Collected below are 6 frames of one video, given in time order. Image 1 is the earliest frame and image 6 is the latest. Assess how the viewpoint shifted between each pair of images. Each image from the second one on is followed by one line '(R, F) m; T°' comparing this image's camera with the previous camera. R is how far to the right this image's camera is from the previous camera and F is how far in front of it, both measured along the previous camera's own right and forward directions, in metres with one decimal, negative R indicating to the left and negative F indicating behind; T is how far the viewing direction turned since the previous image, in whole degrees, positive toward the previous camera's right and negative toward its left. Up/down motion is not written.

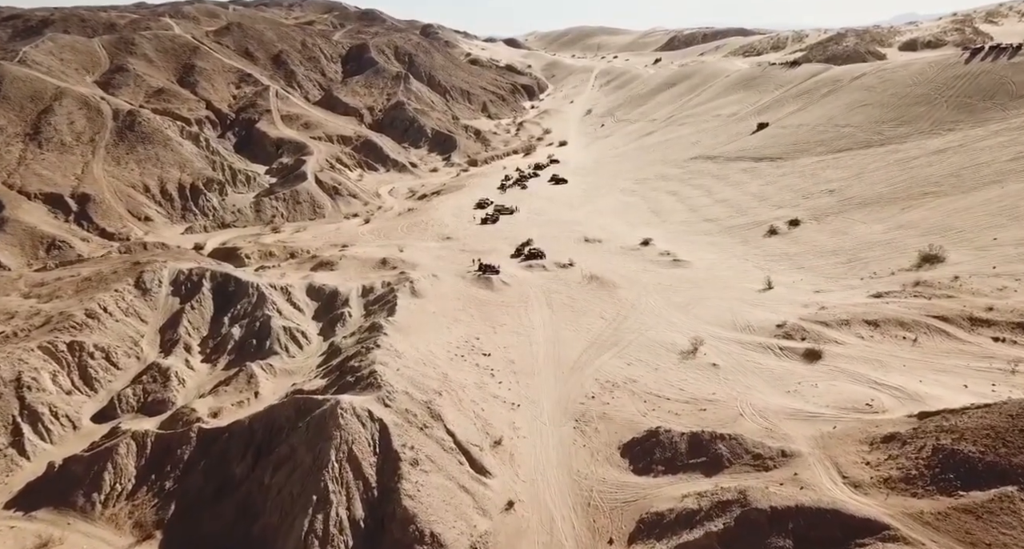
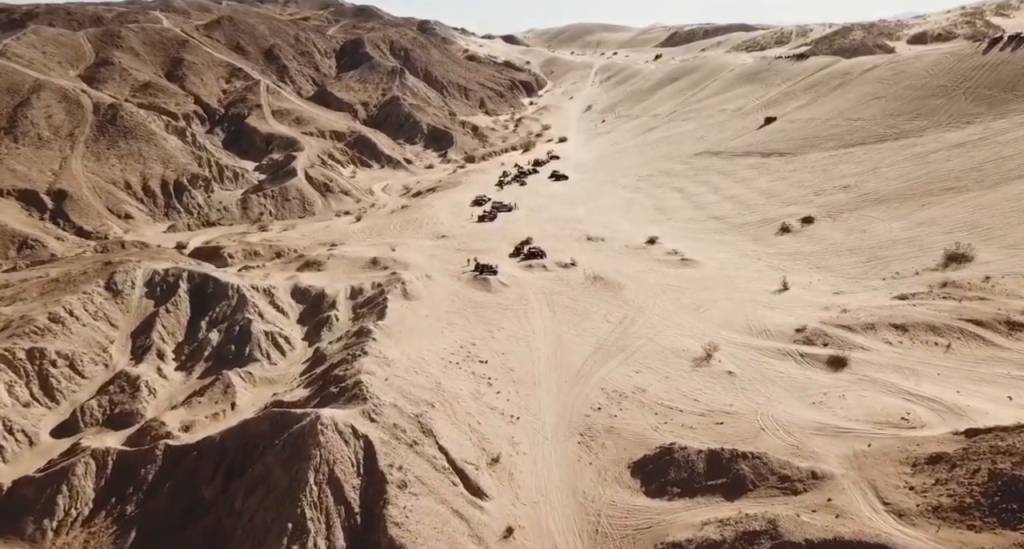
(0.0, +2.4) m; 0°
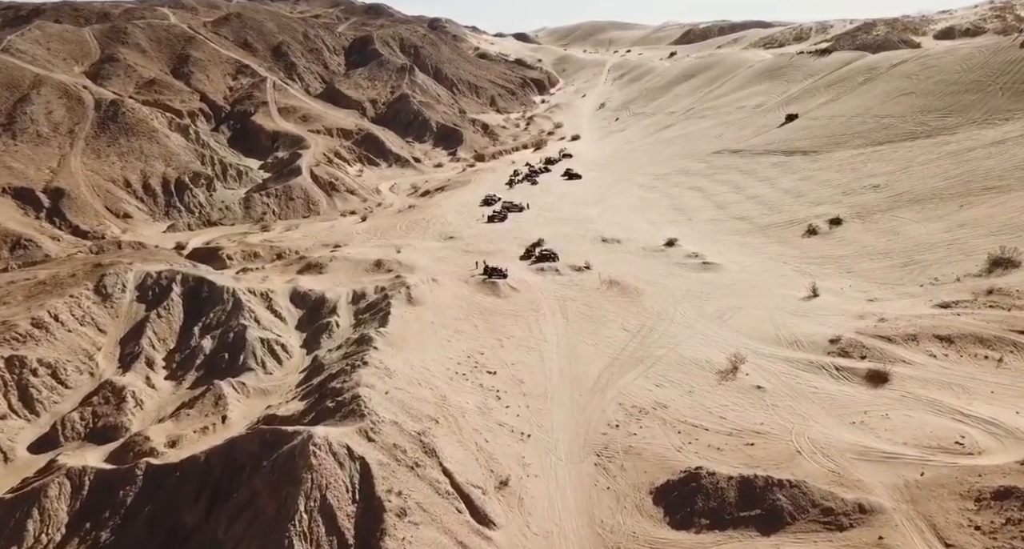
(0.0, +2.0) m; -1°
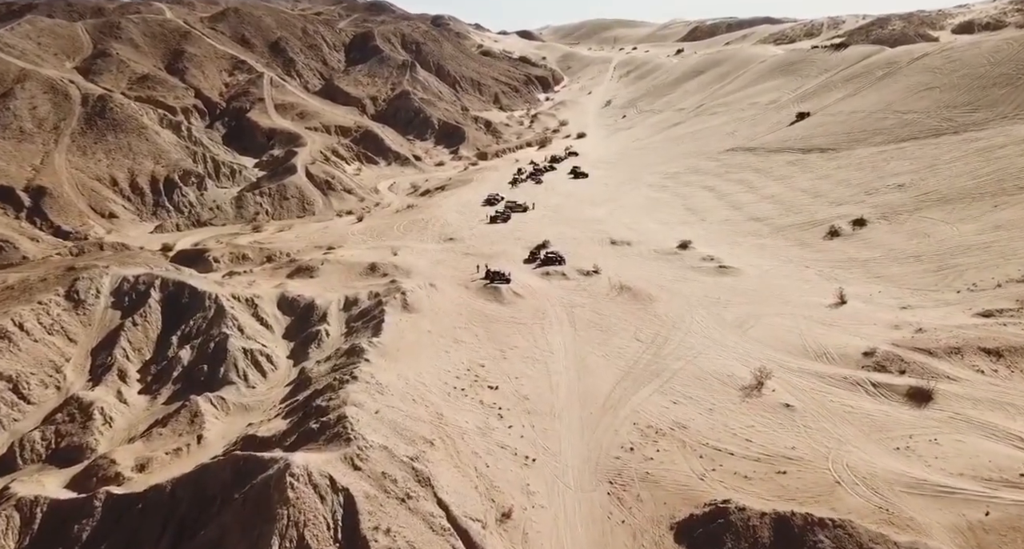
(0.0, +2.3) m; 0°
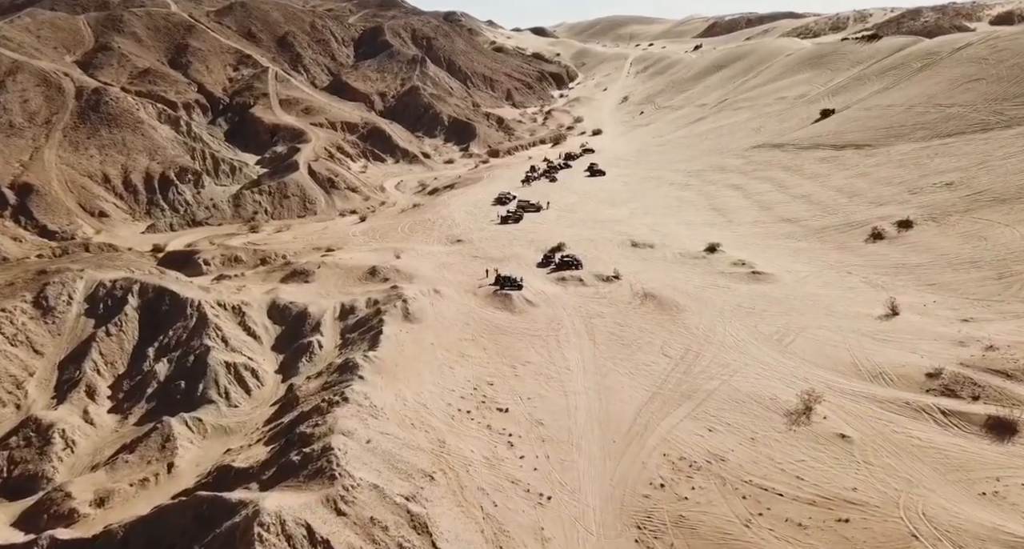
(0.0, +2.9) m; -1°
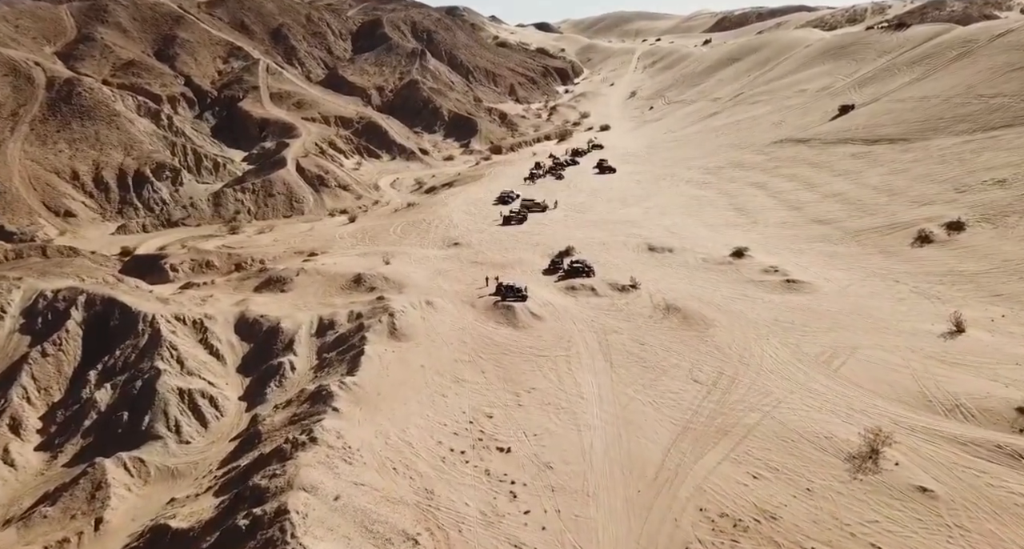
(0.0, +3.7) m; 0°
